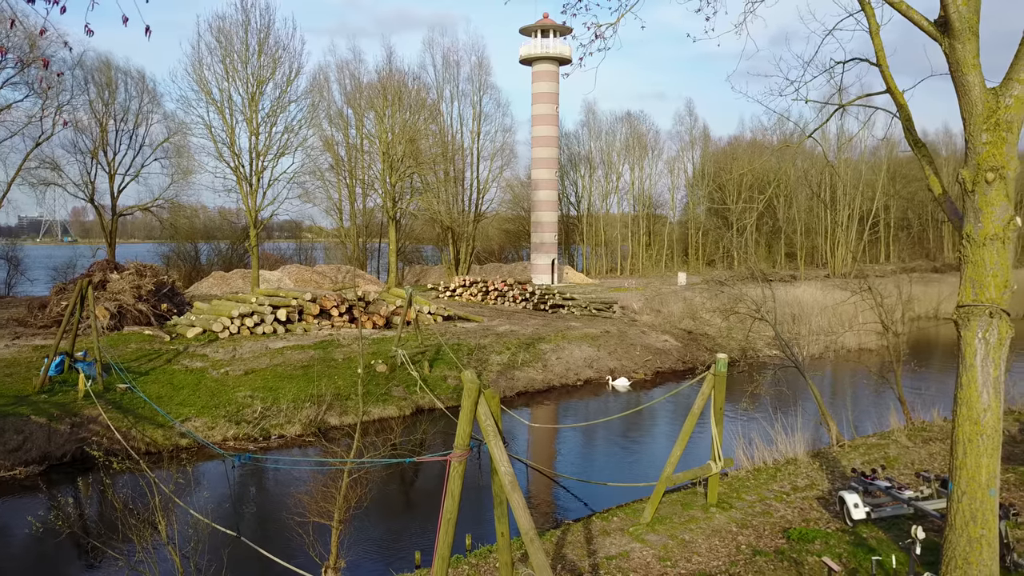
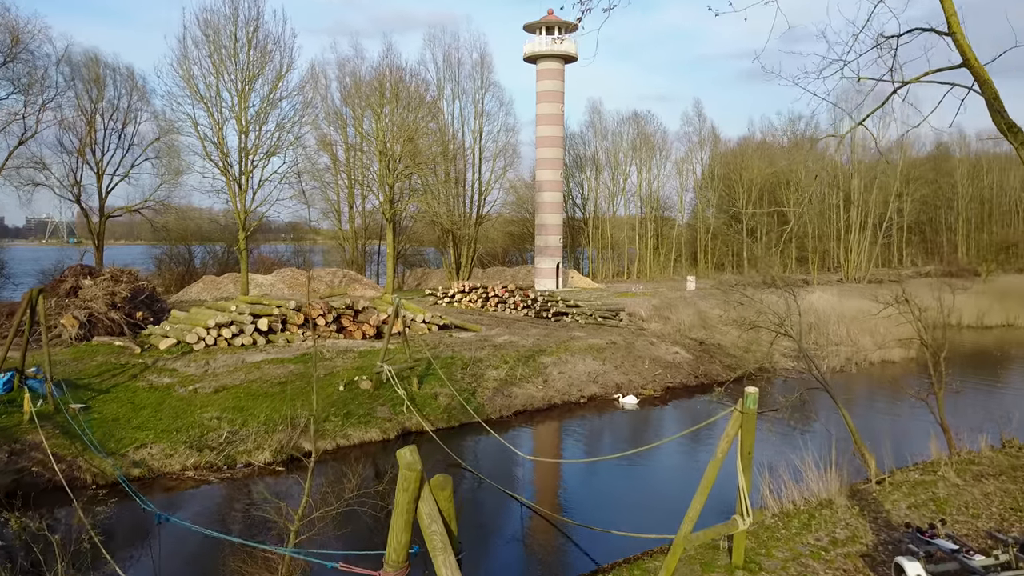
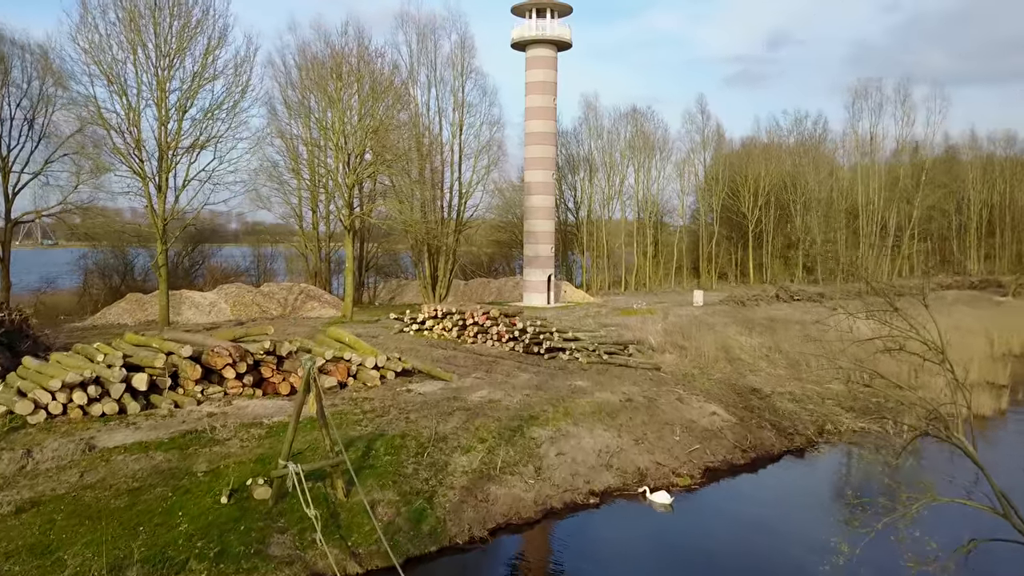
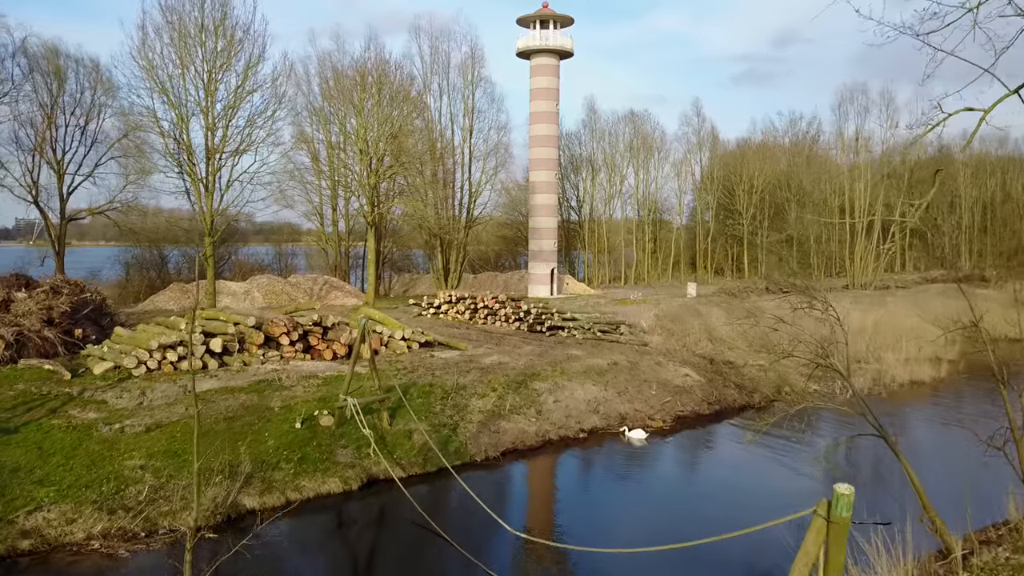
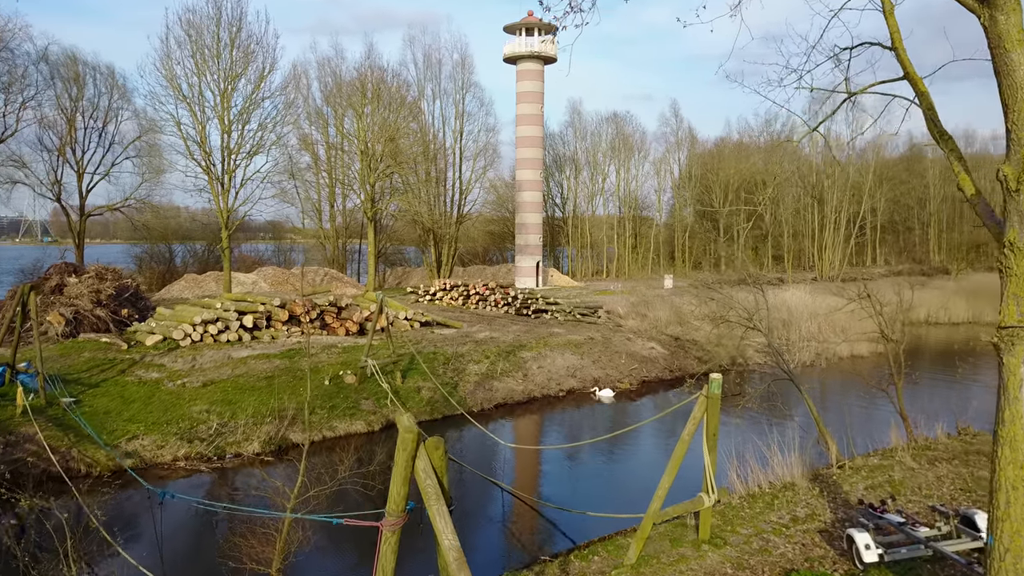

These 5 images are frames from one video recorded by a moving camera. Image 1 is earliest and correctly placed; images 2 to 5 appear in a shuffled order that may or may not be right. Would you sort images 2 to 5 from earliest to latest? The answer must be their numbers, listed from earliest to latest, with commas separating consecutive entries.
5, 2, 4, 3
